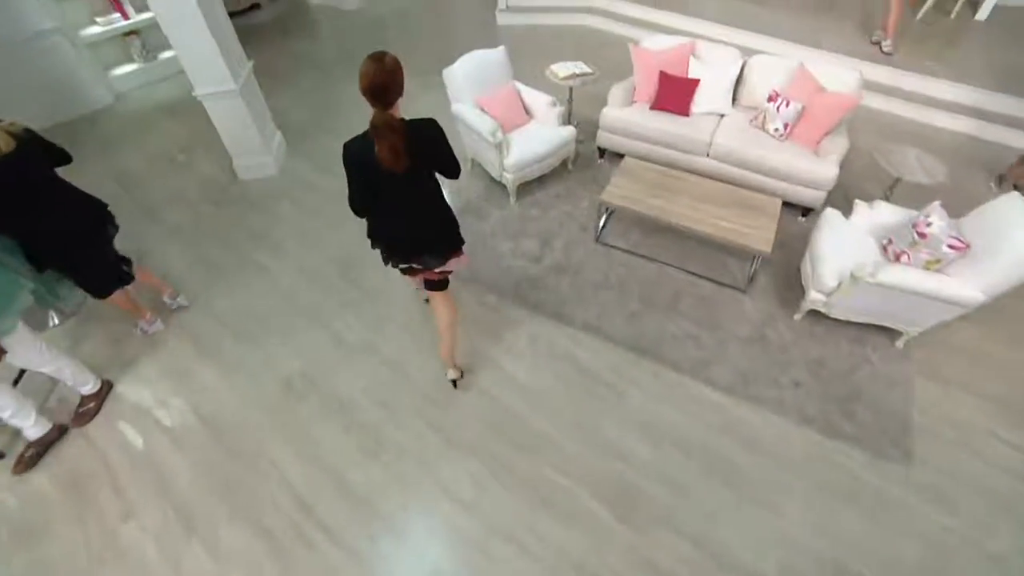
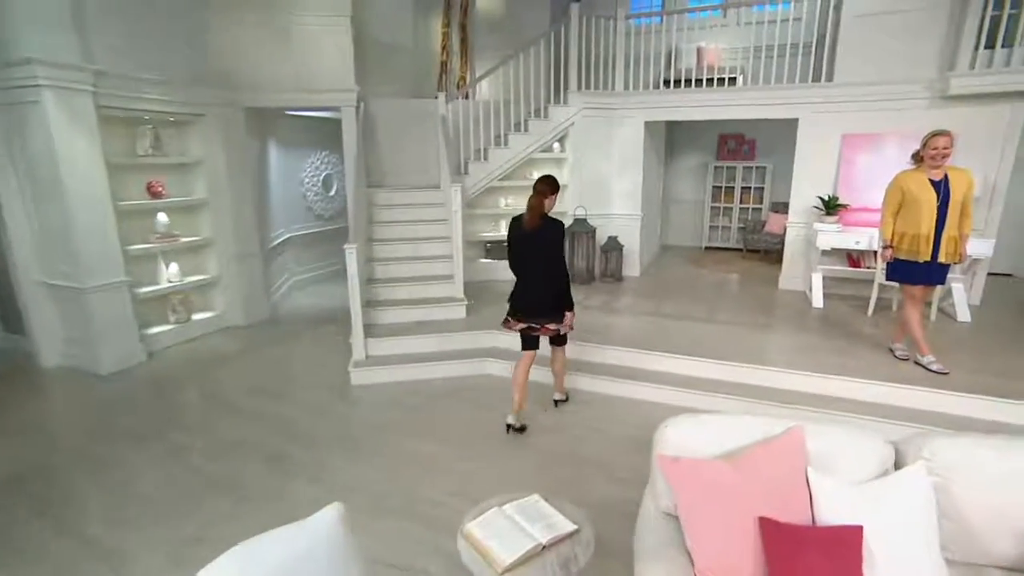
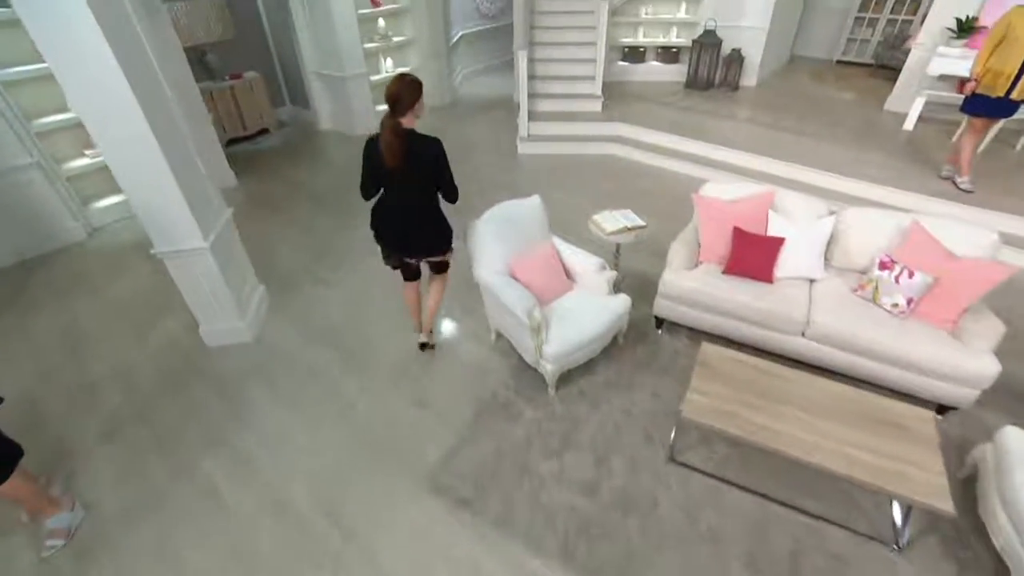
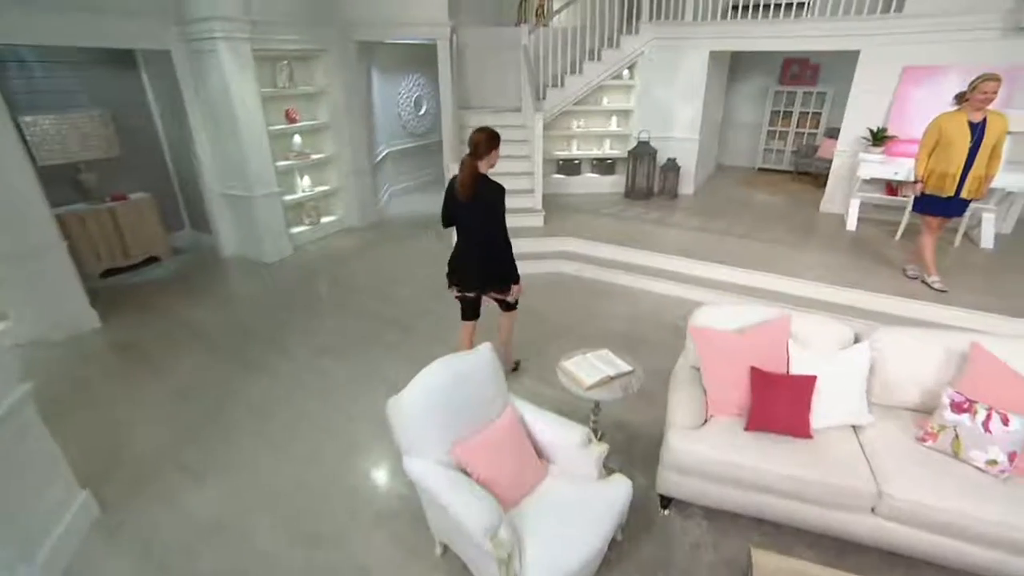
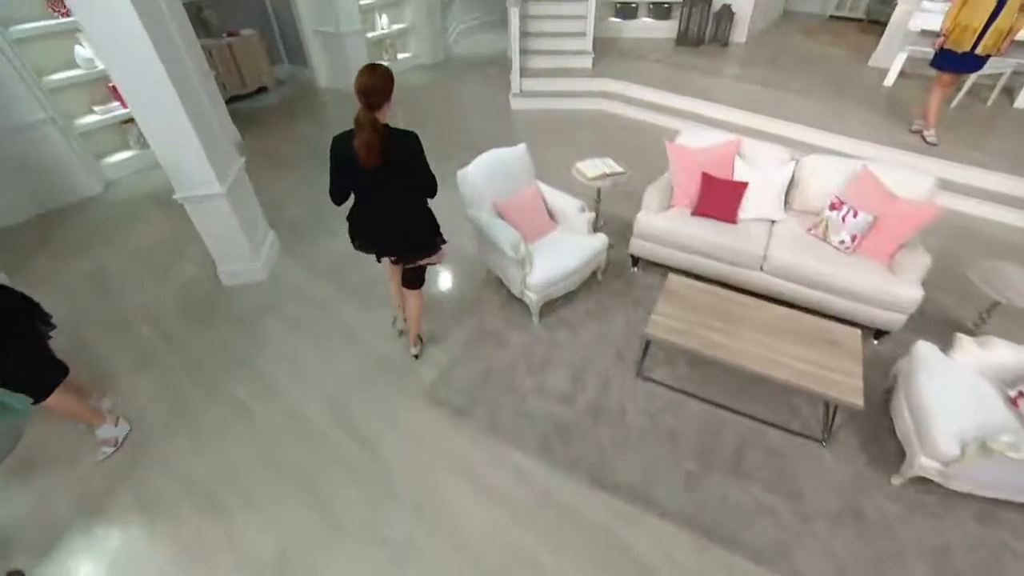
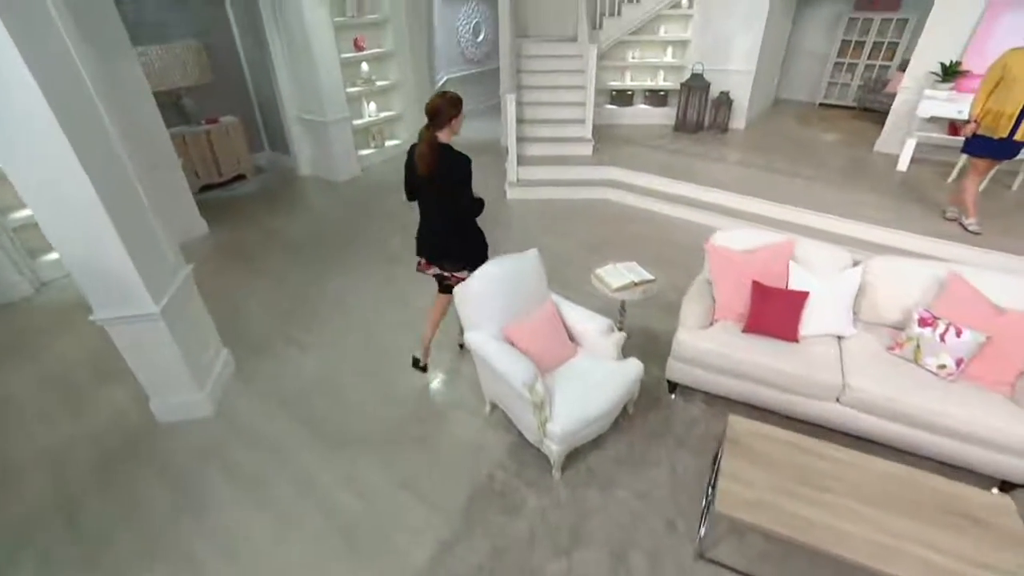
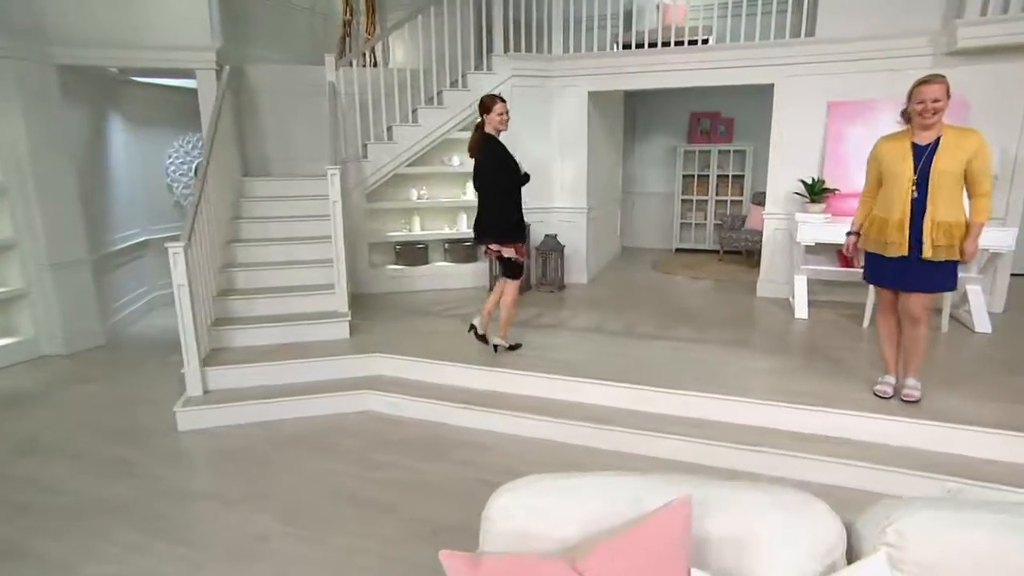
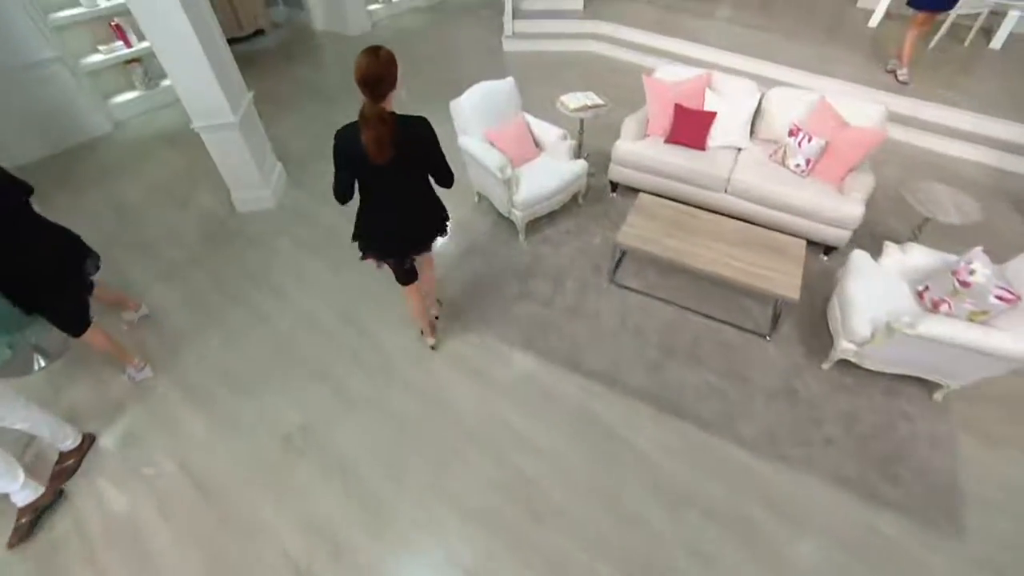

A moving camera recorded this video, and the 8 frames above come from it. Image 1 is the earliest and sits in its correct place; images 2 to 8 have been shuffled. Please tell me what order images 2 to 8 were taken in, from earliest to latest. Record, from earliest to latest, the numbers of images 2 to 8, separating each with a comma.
8, 5, 3, 6, 4, 2, 7
